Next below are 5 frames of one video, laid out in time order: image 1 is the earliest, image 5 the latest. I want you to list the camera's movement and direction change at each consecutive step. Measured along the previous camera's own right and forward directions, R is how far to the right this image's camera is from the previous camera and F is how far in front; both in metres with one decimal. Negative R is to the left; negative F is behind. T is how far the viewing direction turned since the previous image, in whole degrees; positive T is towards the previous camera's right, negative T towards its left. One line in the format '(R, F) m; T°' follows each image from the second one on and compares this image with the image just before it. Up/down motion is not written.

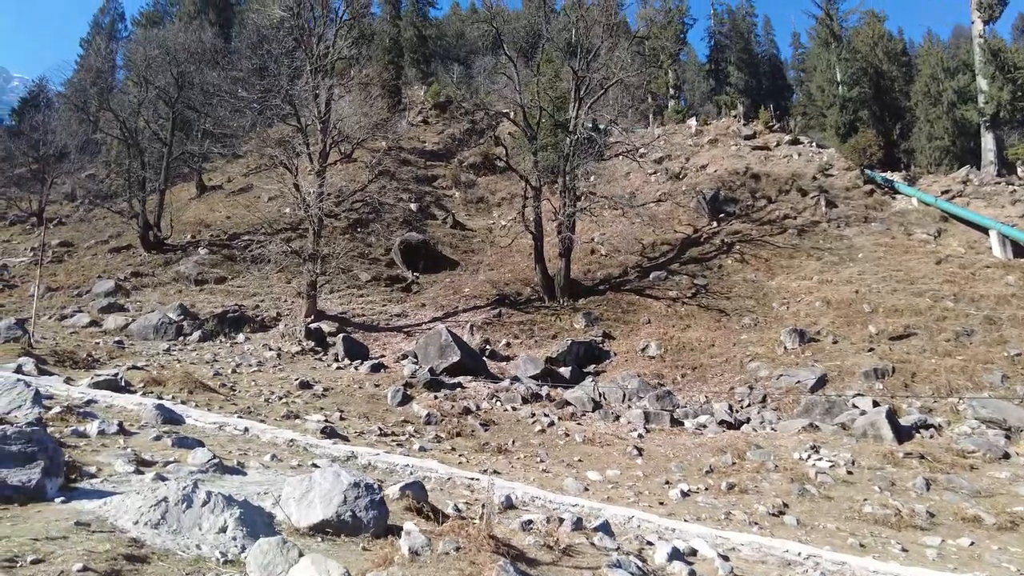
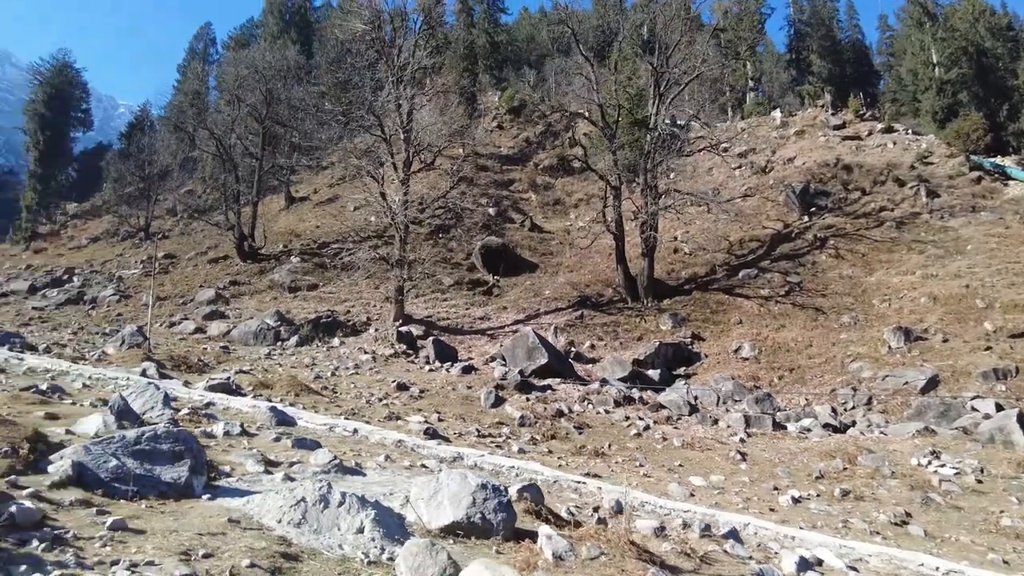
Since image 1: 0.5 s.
(-0.3, +0.1) m; -6°
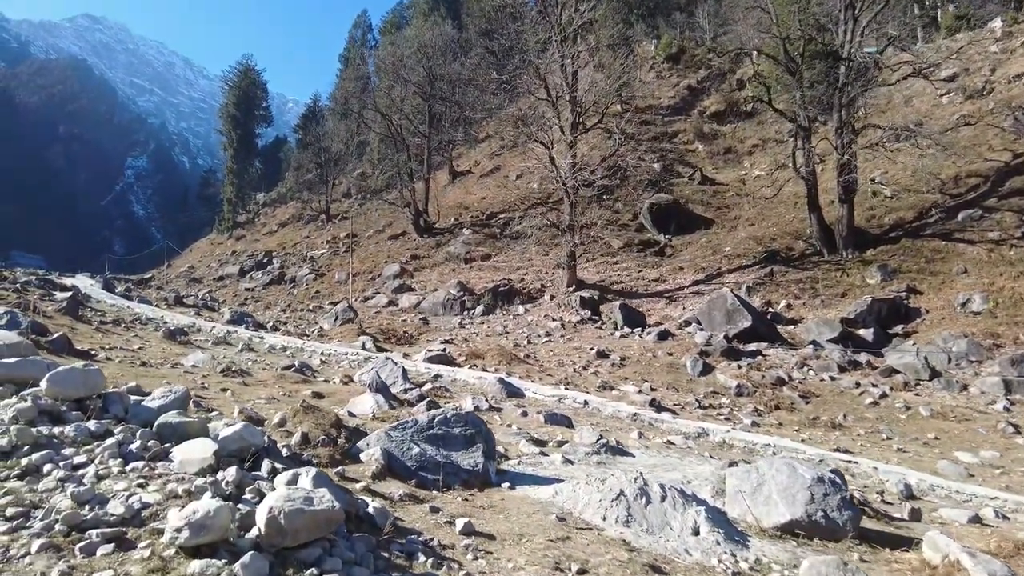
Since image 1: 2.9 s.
(-0.7, +0.4) m; -13°
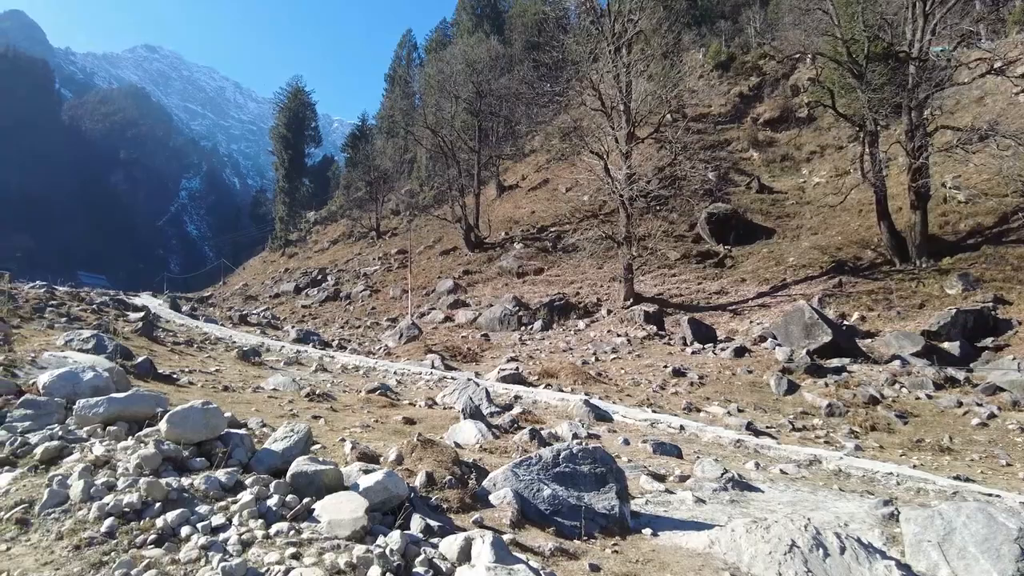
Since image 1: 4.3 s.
(-0.4, +0.3) m; -4°
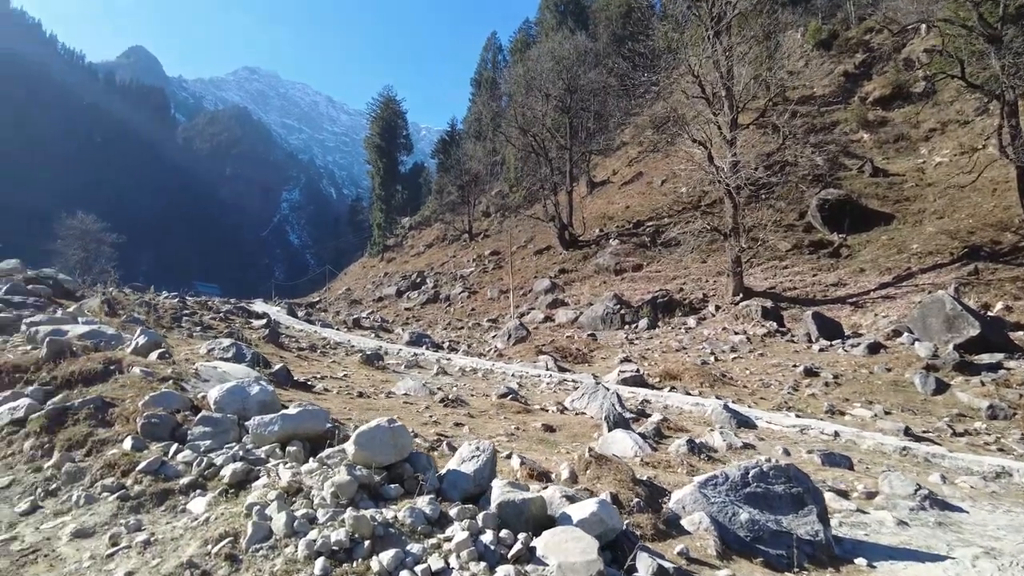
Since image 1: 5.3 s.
(-0.3, +0.2) m; -8°
